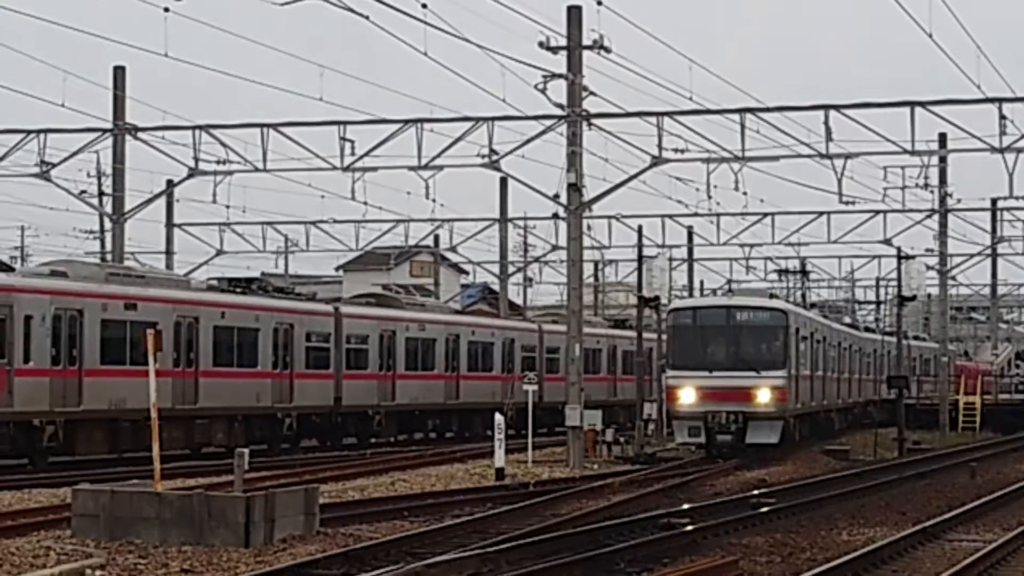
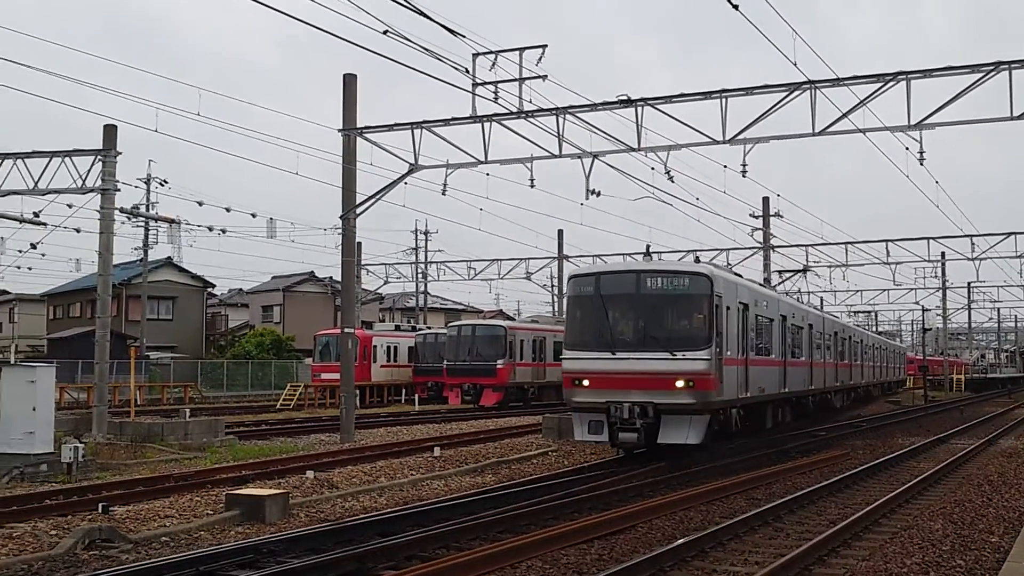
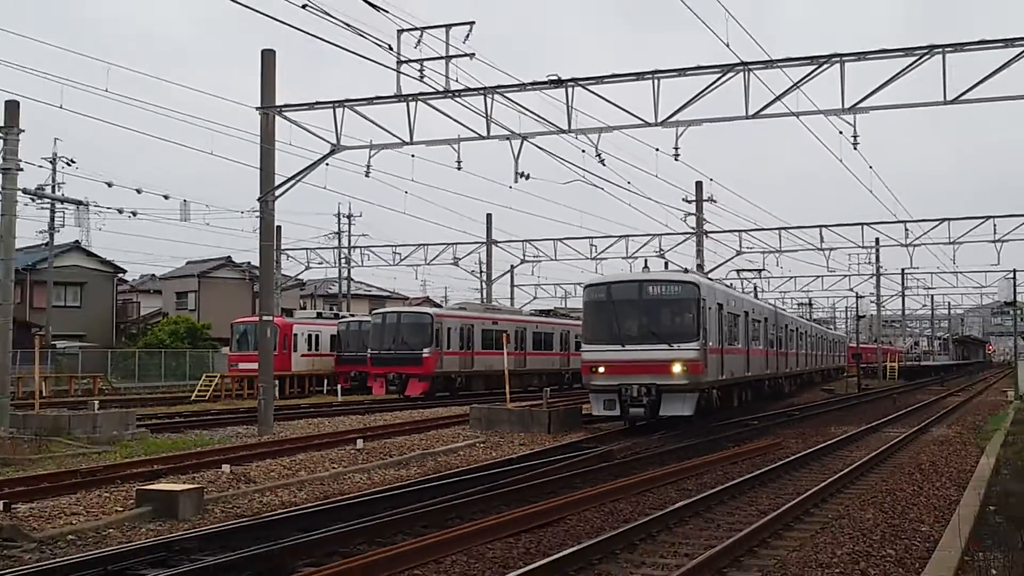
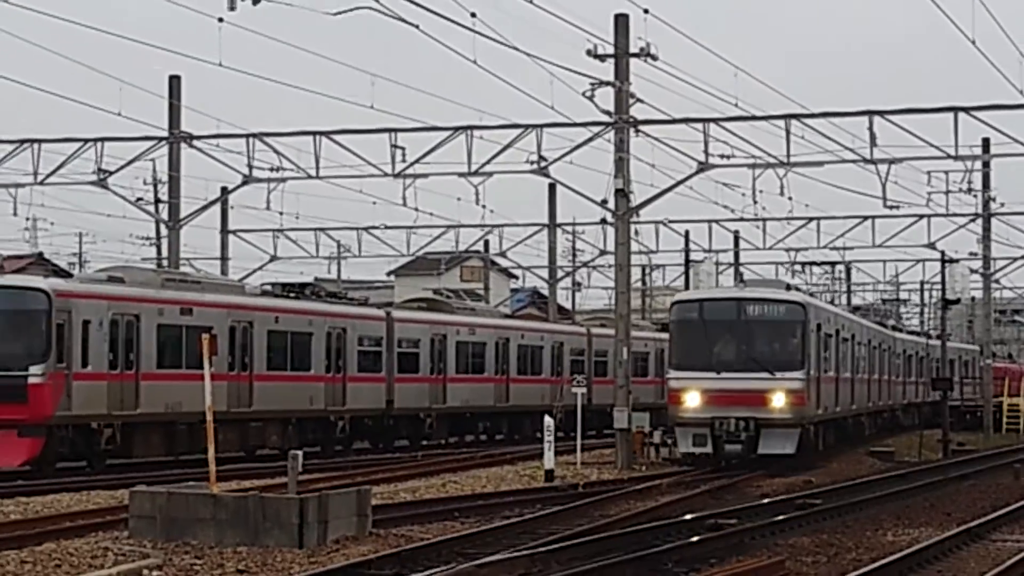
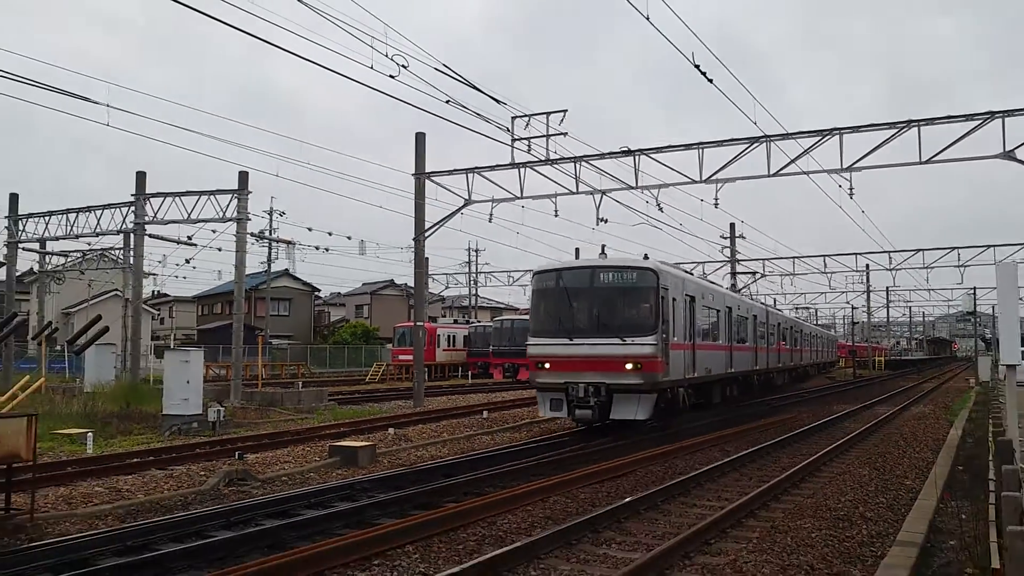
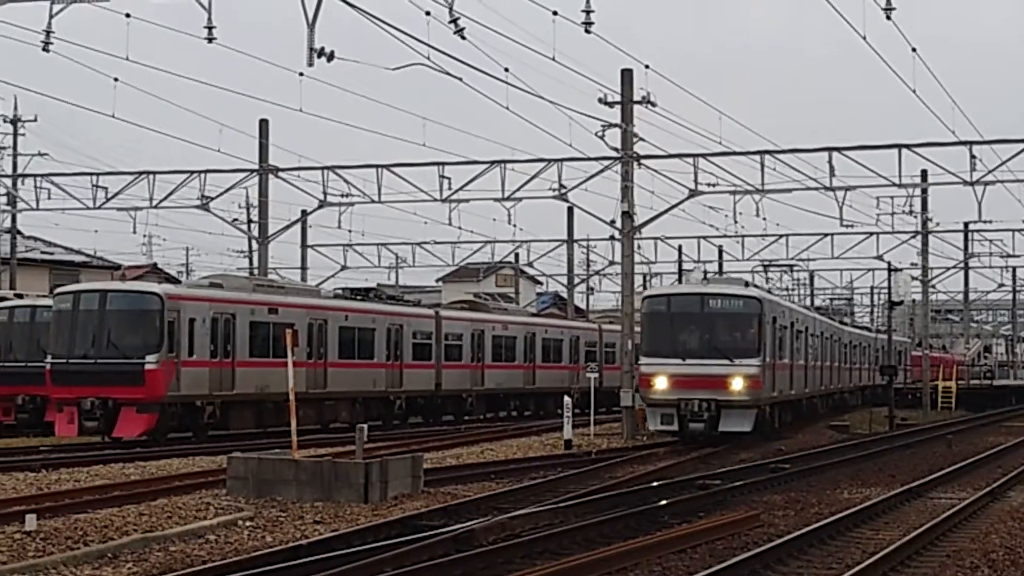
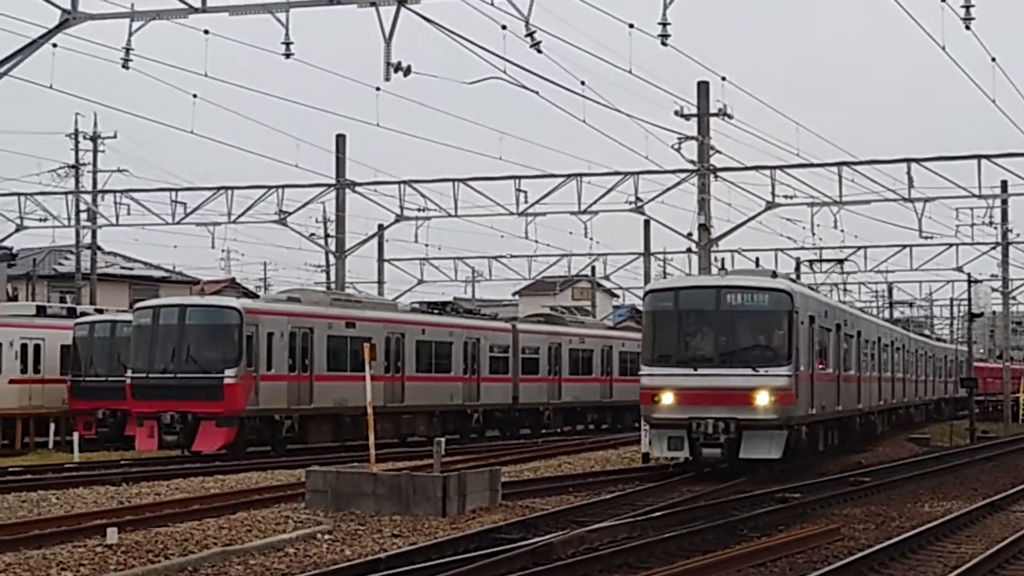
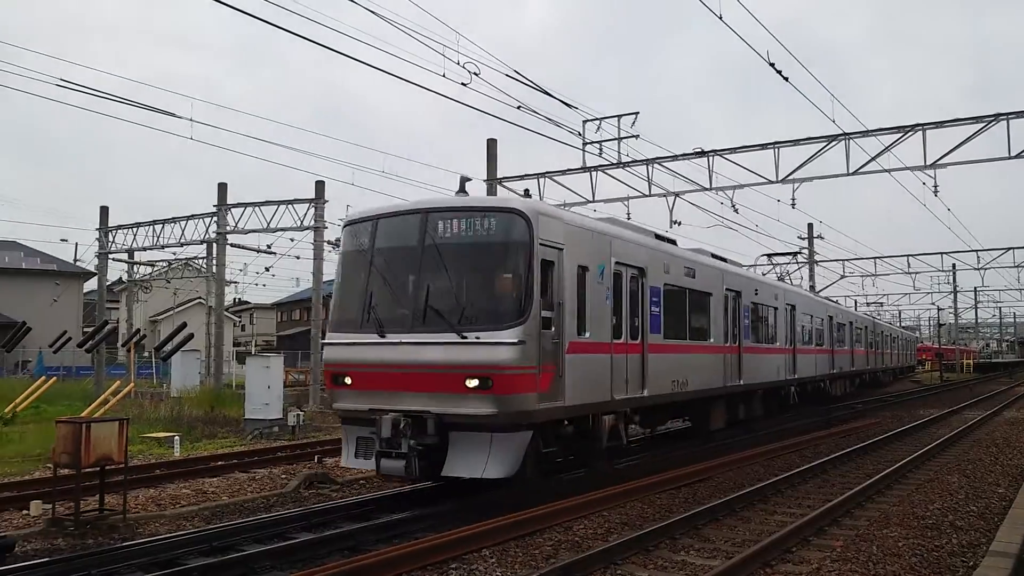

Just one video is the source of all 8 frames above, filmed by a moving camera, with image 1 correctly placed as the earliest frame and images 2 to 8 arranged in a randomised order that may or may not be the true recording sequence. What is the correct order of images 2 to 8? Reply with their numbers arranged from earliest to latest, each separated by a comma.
4, 6, 7, 3, 2, 5, 8
